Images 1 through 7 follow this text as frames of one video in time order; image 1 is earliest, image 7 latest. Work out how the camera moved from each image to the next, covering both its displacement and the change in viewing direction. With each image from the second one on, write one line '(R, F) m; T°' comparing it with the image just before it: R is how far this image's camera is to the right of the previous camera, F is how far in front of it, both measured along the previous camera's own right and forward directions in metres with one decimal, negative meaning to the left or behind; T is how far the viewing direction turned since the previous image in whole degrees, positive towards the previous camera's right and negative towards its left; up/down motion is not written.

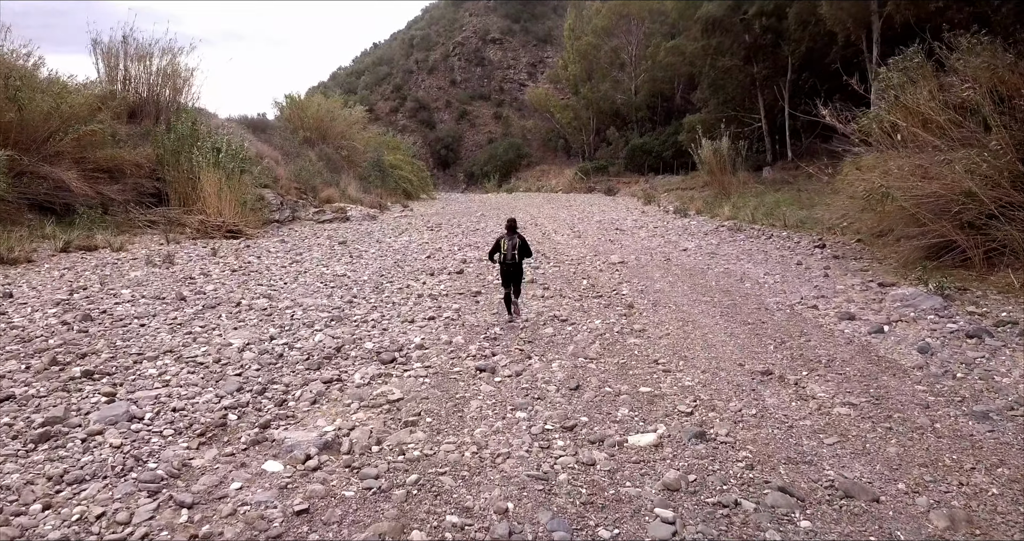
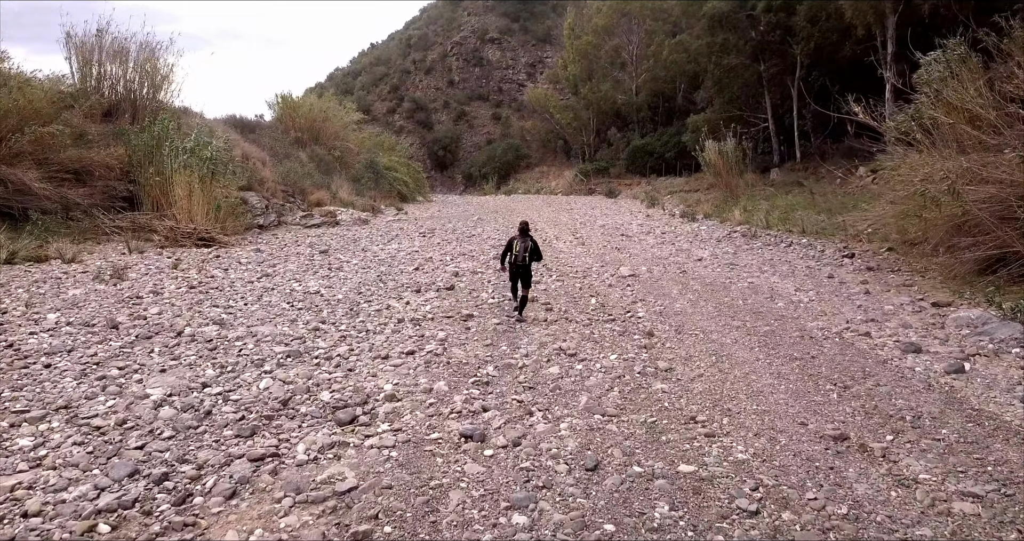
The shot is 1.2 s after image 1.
(0.0, +0.9) m; 0°
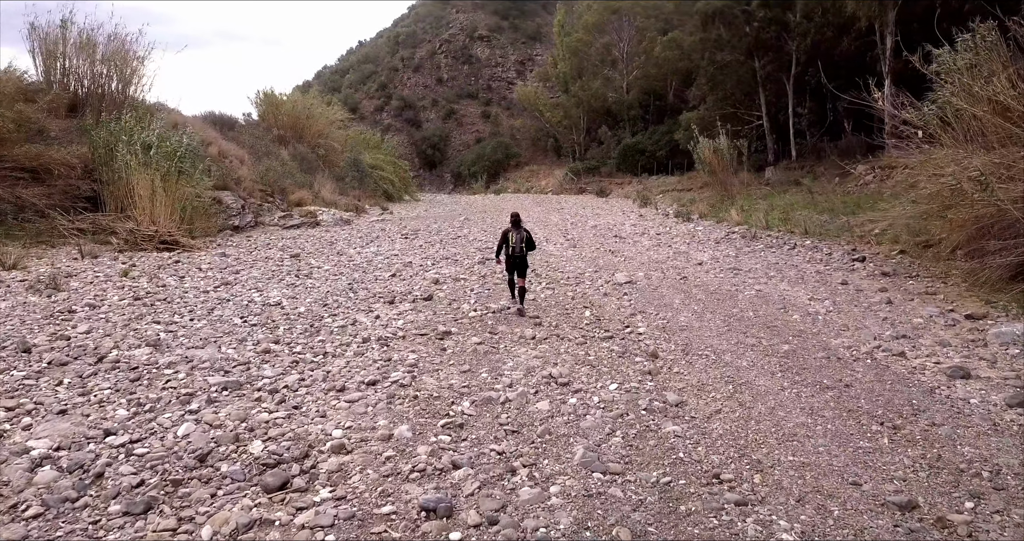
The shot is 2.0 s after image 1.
(0.0, +0.7) m; +1°
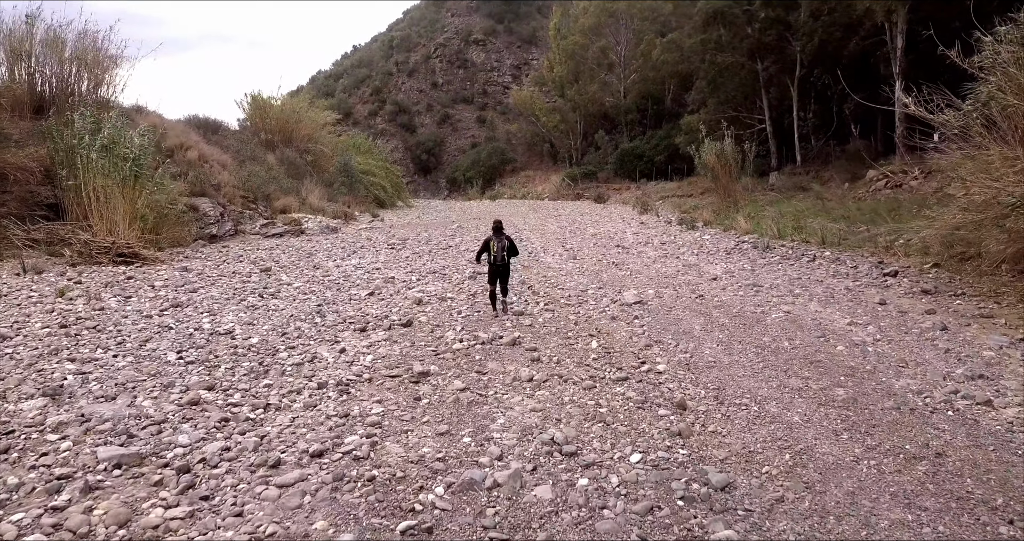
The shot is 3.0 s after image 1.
(0.0, +0.9) m; 0°
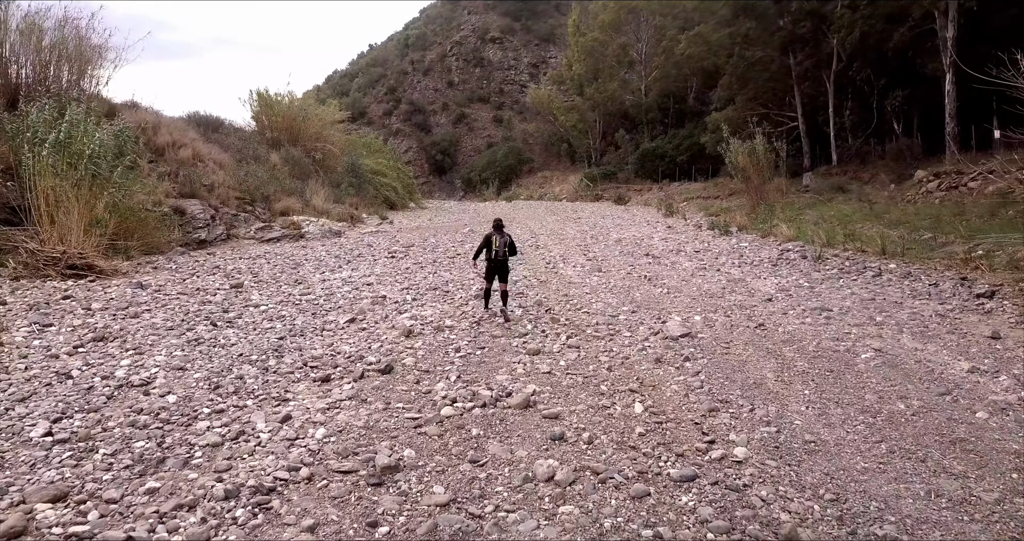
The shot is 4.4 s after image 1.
(0.0, +1.3) m; -1°
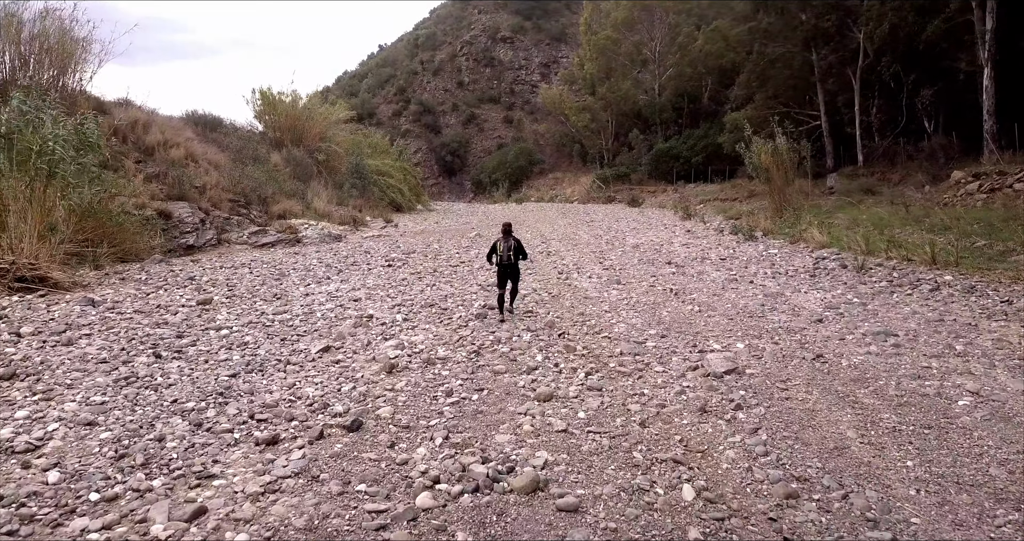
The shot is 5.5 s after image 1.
(0.0, +0.9) m; -1°
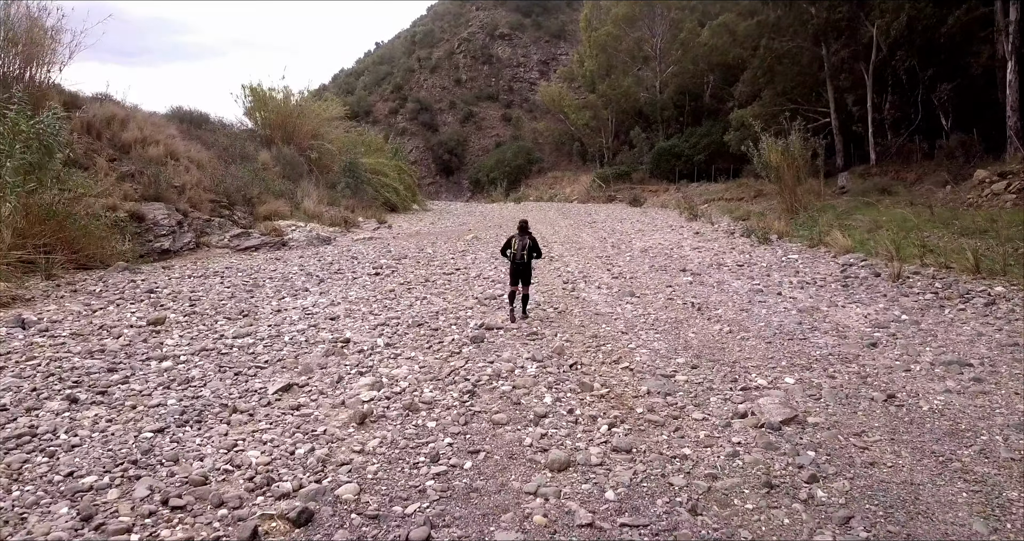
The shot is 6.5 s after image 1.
(0.0, +0.8) m; 0°
